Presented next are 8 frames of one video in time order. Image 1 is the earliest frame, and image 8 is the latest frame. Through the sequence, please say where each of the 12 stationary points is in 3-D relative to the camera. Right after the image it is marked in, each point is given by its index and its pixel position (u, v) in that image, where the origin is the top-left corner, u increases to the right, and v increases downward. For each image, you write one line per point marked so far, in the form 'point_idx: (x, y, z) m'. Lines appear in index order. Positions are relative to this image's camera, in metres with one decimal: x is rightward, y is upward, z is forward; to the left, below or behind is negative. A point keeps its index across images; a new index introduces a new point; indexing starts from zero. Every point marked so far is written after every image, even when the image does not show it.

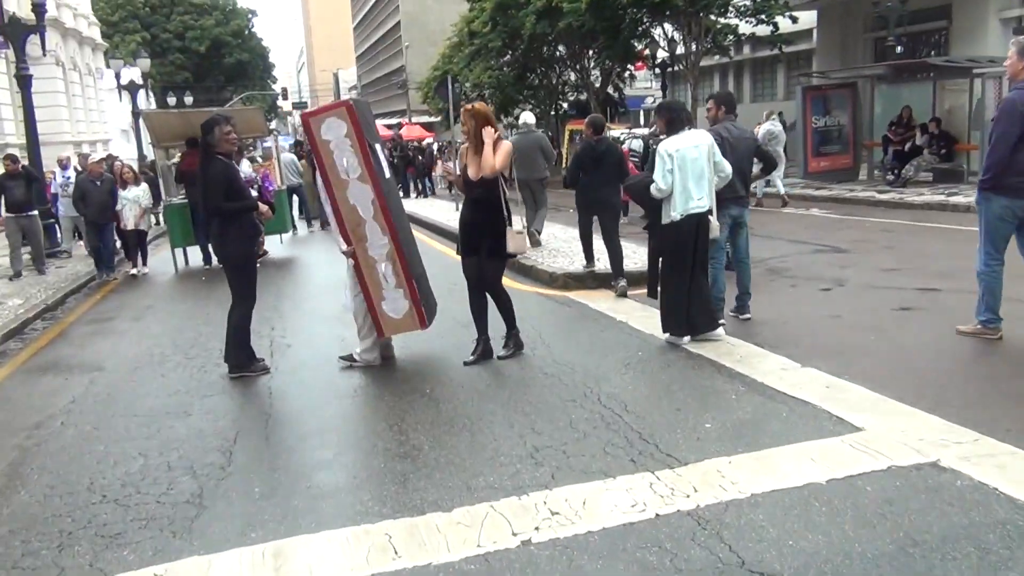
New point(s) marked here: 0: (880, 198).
0: (+7.3, +1.8, +17.7) m
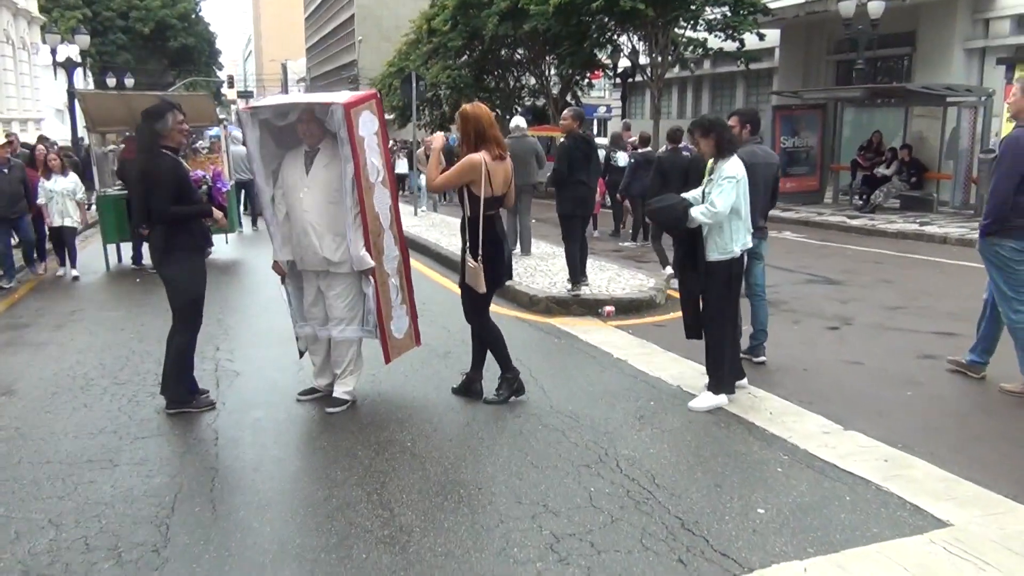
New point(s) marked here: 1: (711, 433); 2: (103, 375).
0: (+6.5, +1.2, +17.3) m
1: (+1.1, -0.8, +5.0) m
2: (-2.9, -0.6, +6.5) m
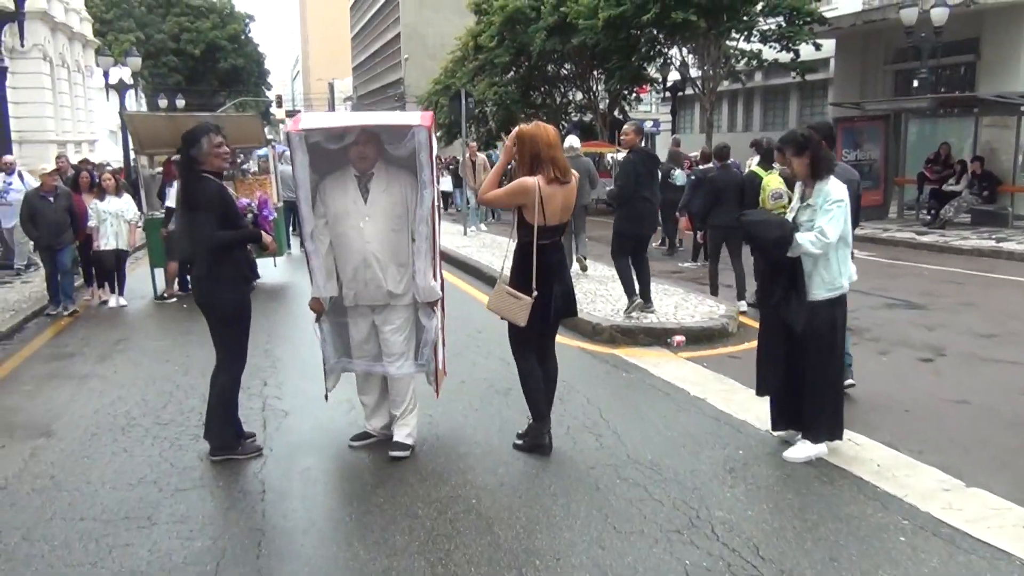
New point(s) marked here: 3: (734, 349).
0: (+7.5, +0.9, +16.5) m
1: (+1.5, -1.0, +4.5) m
2: (-2.5, -0.9, +6.1) m
3: (+1.9, -0.5, +7.7) m
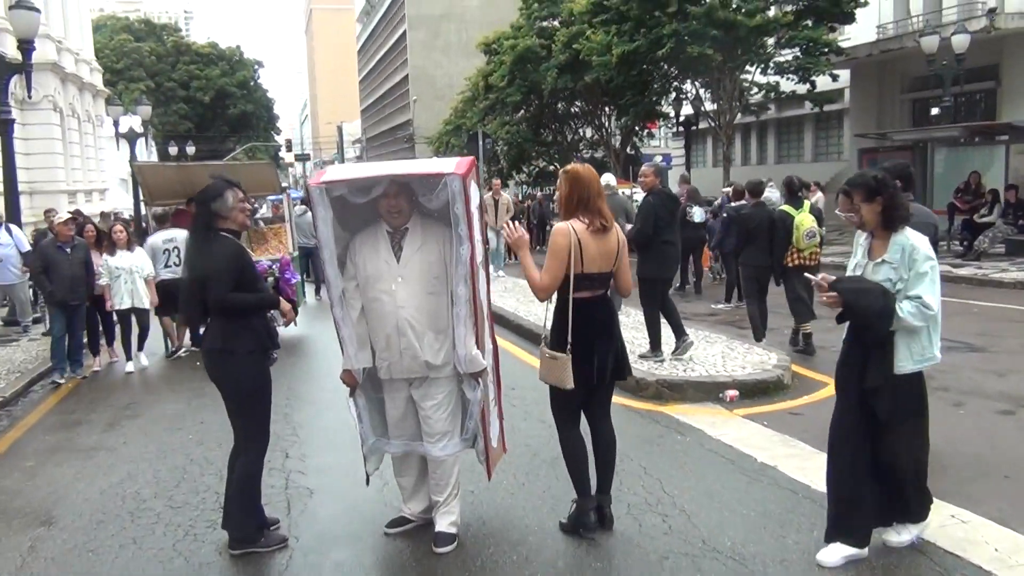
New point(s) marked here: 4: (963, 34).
0: (+7.9, +0.3, +15.8) m
1: (+1.8, -1.3, +3.9) m
2: (-2.2, -1.3, +5.5) m
3: (+2.2, -0.9, +7.1) m
4: (+9.9, +5.6, +19.7) m
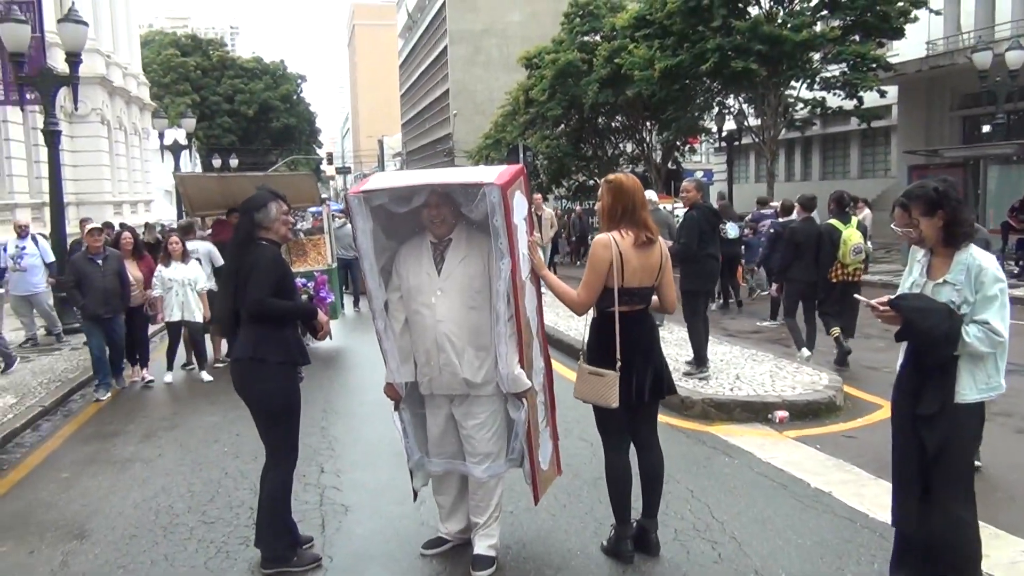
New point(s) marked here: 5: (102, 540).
0: (+8.6, -0.1, +15.3) m
1: (+1.9, -1.4, +3.6) m
2: (-1.9, -1.3, +5.4) m
3: (+2.5, -1.0, +6.8) m
4: (+10.8, +5.1, +19.2) m
5: (-2.3, -1.4, +5.0) m
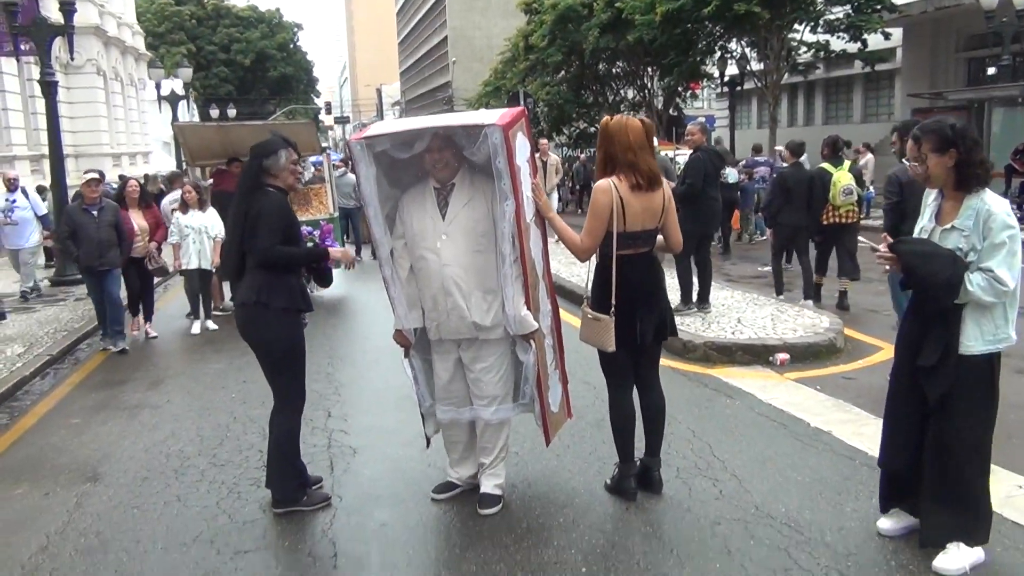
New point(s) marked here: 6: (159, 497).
0: (+8.6, +0.9, +15.3) m
1: (+2.0, -1.1, +3.7) m
2: (-1.9, -1.0, +5.5) m
3: (+2.5, -0.6, +6.8) m
4: (+10.8, +6.3, +18.9) m
5: (-2.3, -1.1, +5.1) m
6: (-1.9, -1.1, +4.8) m
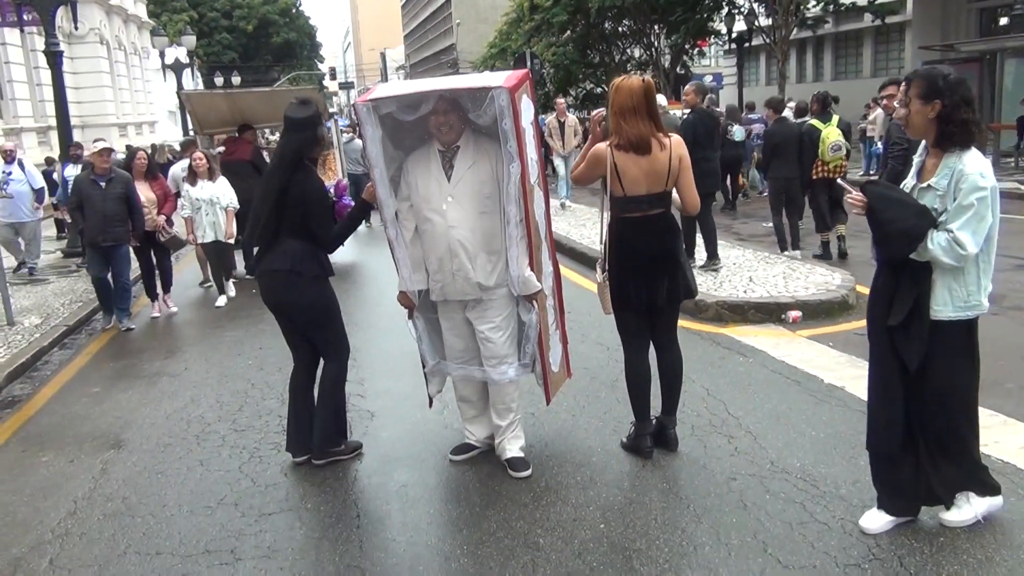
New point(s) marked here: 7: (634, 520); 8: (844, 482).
0: (+8.8, +1.7, +15.2) m
1: (+2.1, -0.9, +3.7) m
2: (-1.8, -0.8, +5.6) m
3: (+2.6, -0.3, +6.9) m
4: (+10.9, +7.3, +18.5) m
5: (-2.2, -0.9, +5.2) m
6: (-1.8, -1.0, +4.9) m
7: (+0.5, -1.0, +3.8) m
8: (+1.5, -0.9, +4.1) m
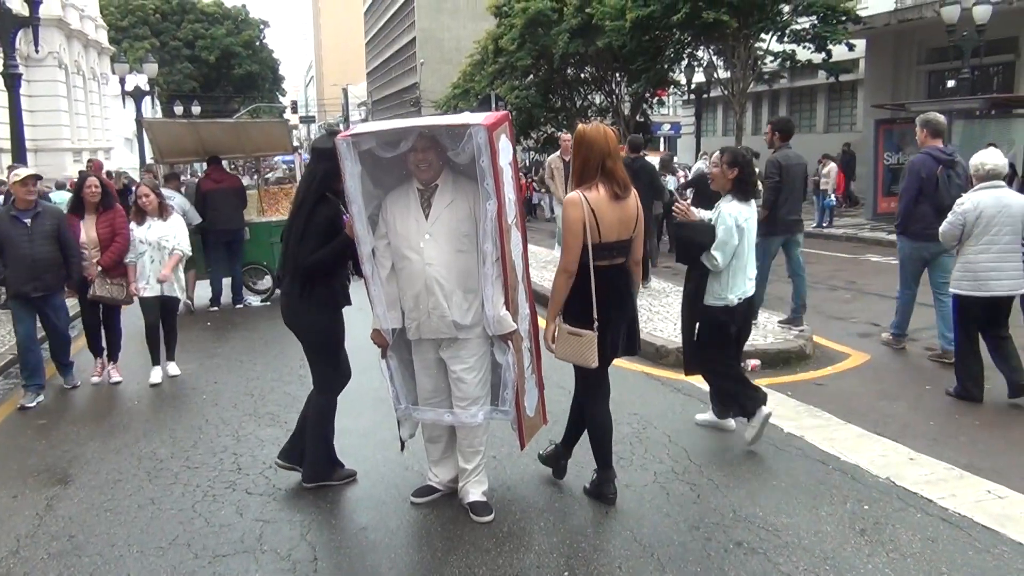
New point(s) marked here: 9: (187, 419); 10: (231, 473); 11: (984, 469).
0: (+8.1, +0.7, +15.7) m
1: (+1.9, -1.1, +3.8) m
2: (-2.1, -1.0, +5.4) m
3: (+2.4, -0.7, +7.0) m
4: (+10.2, +6.1, +19.3) m
5: (-2.4, -1.1, +5.0) m
6: (-2.0, -1.1, +4.7) m
7: (+0.4, -1.2, +3.8) m
8: (+1.3, -1.1, +4.1) m
9: (-2.3, -0.9, +6.3) m
10: (-1.6, -1.1, +5.1) m
11: (+2.5, -1.0, +4.9) m
